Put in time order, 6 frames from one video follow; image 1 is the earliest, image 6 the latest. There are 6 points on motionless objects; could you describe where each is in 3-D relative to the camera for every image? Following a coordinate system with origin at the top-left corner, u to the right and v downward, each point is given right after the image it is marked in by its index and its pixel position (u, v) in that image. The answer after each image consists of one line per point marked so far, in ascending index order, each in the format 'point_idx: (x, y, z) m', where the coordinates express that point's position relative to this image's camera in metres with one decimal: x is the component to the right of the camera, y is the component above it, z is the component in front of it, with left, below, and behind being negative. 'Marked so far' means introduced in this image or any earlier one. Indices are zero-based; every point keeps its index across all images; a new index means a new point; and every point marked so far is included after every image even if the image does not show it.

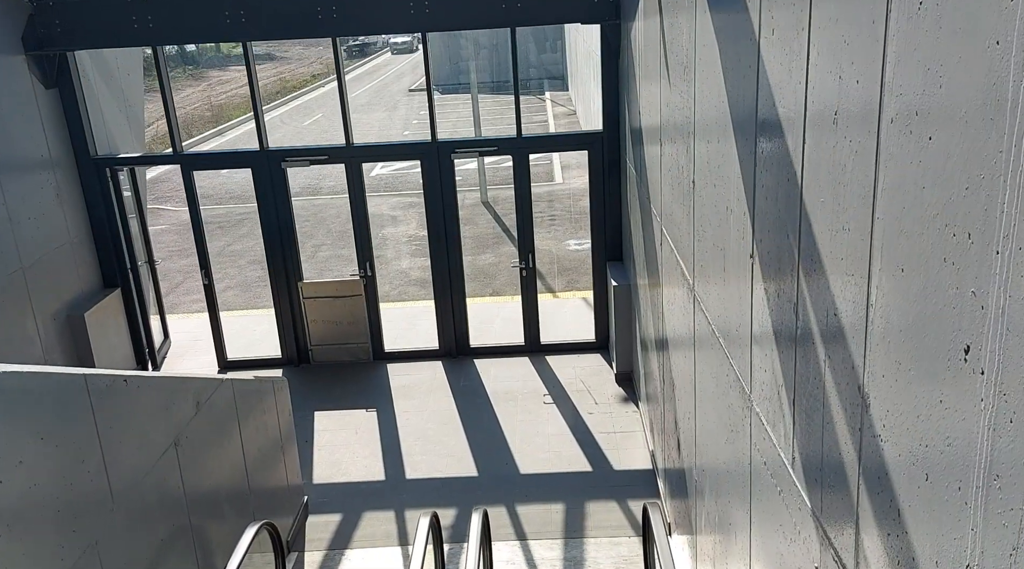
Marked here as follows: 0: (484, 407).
0: (-0.2, -1.1, +7.8) m
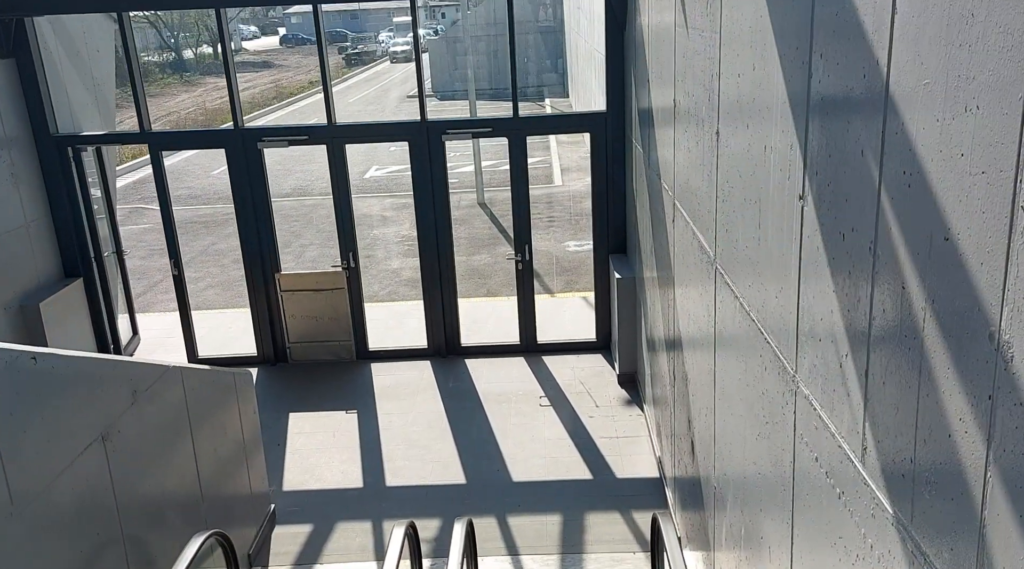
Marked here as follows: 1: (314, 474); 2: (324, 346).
0: (-0.3, -1.0, +7.2) m
1: (-1.4, -1.3, +6.3) m
2: (-1.7, -0.6, +8.3) m
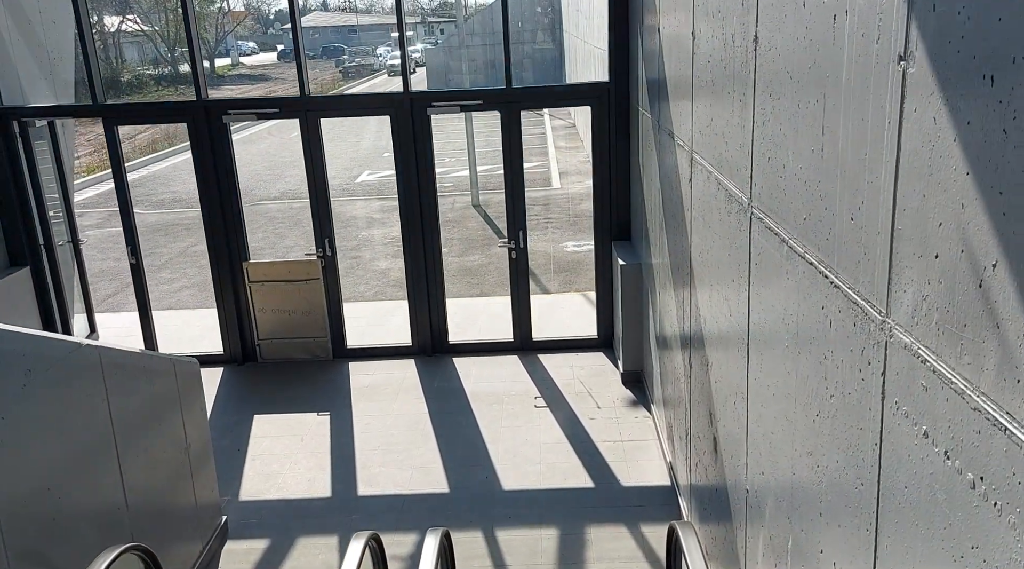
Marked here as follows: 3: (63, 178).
0: (-0.4, -0.9, +6.4) m
1: (-1.5, -1.2, +5.5) m
2: (-1.8, -0.5, +7.5) m
3: (-3.7, +0.9, +7.3) m
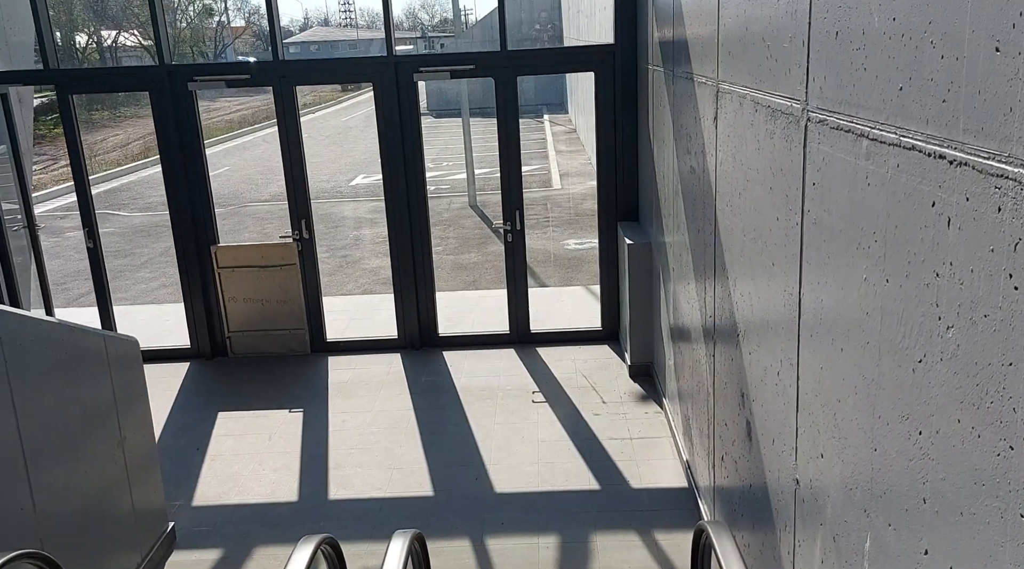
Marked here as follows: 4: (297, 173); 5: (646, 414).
0: (-0.4, -0.8, +5.7) m
1: (-1.5, -1.1, +4.8) m
2: (-1.8, -0.4, +6.8) m
3: (-3.7, +1.0, +6.6) m
4: (-1.6, +0.8, +6.5) m
5: (+0.8, -0.8, +5.4) m
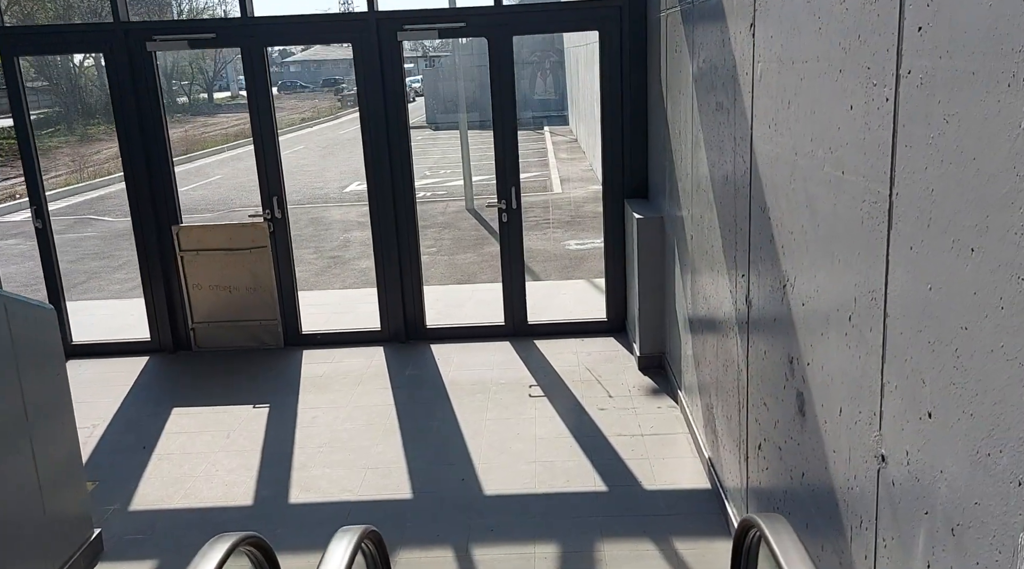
0: (-0.4, -0.7, +5.1) m
1: (-1.5, -0.9, +4.2) m
2: (-1.9, -0.3, +6.2) m
3: (-3.7, +1.1, +6.0) m
4: (-1.6, +0.9, +5.9) m
5: (+0.8, -0.7, +4.7) m
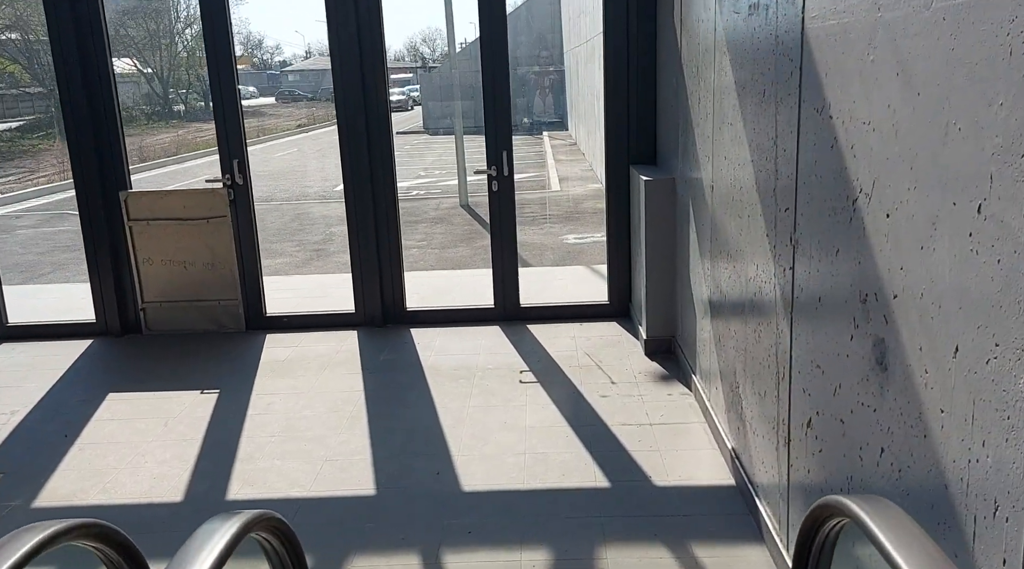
0: (-0.5, -0.5, +4.4) m
1: (-1.6, -0.8, +3.5) m
2: (-1.9, -0.2, +5.5) m
3: (-3.8, +1.3, +5.4) m
4: (-1.6, +1.1, +5.3) m
5: (+0.7, -0.5, +4.1) m
